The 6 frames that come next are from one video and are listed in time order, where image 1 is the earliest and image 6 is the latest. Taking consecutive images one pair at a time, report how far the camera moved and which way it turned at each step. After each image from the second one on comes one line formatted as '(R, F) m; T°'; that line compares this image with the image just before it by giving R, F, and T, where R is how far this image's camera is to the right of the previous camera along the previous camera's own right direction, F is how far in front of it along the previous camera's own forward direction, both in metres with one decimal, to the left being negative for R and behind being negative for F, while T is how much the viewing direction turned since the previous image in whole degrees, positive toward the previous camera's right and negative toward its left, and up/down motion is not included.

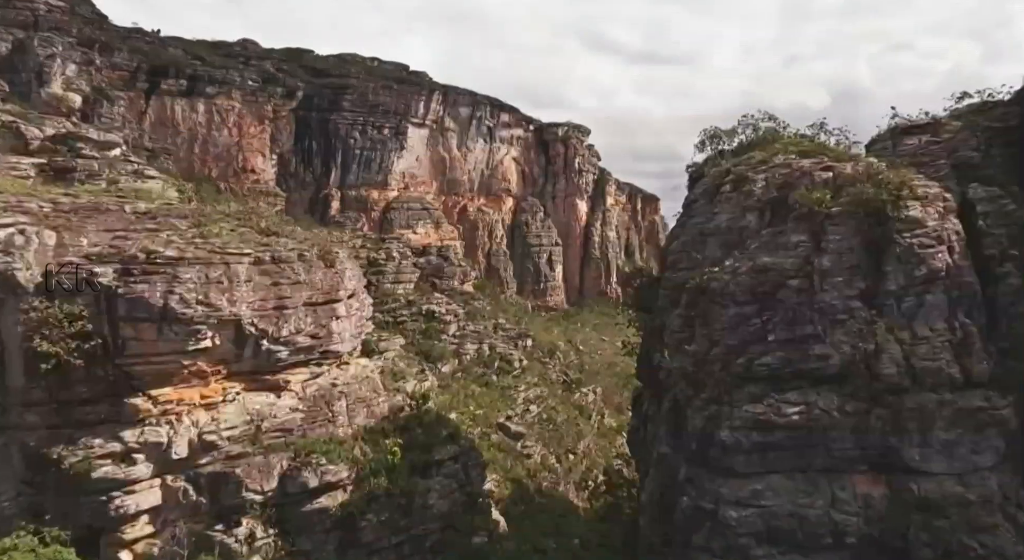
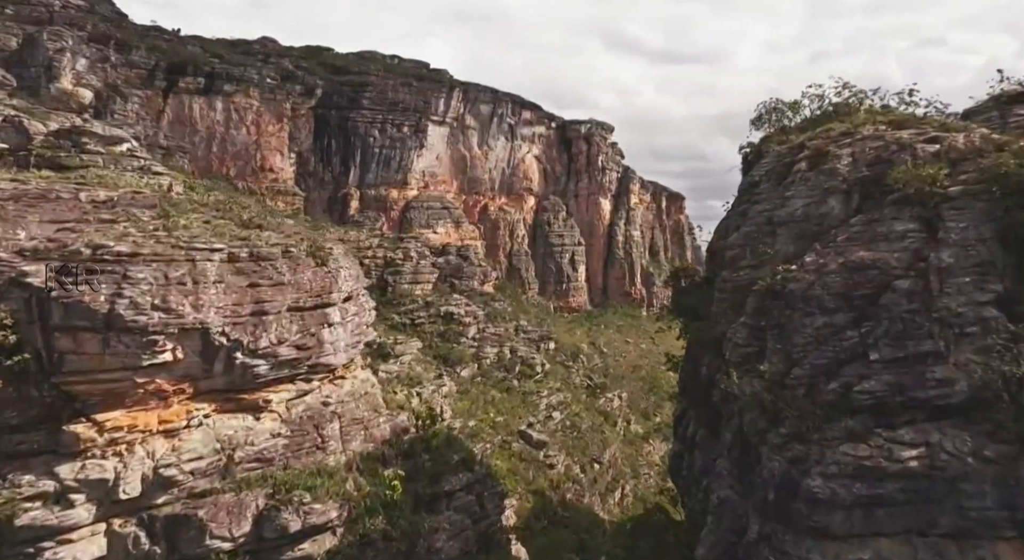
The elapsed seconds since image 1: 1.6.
(0.0, +2.9) m; -2°
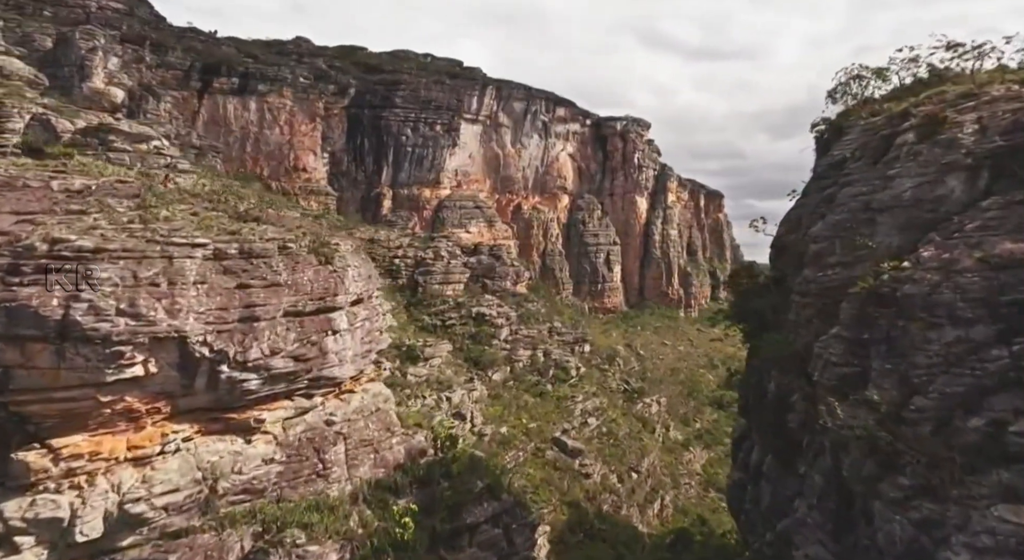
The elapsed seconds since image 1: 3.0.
(0.0, +2.3) m; -3°
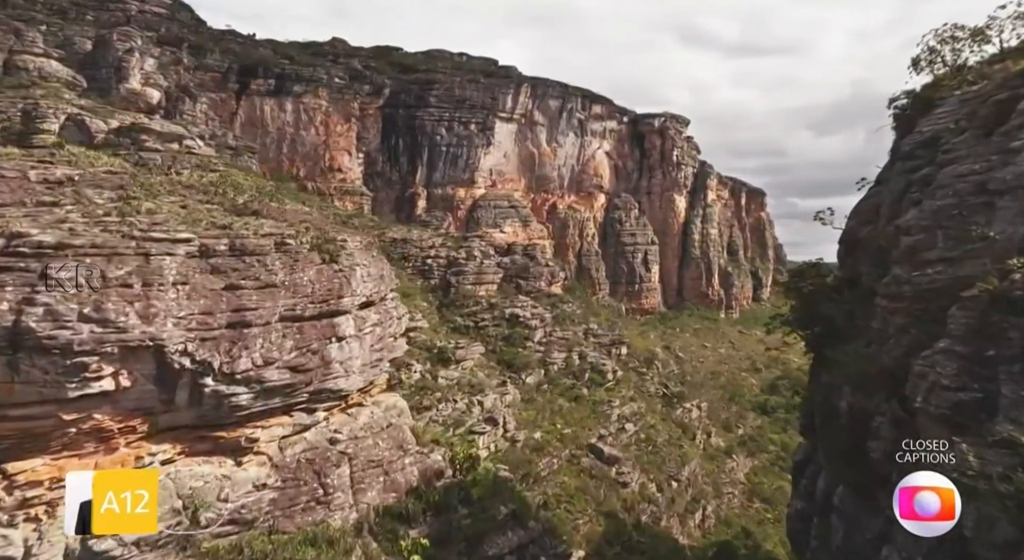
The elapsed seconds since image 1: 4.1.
(+0.2, +1.7) m; -3°
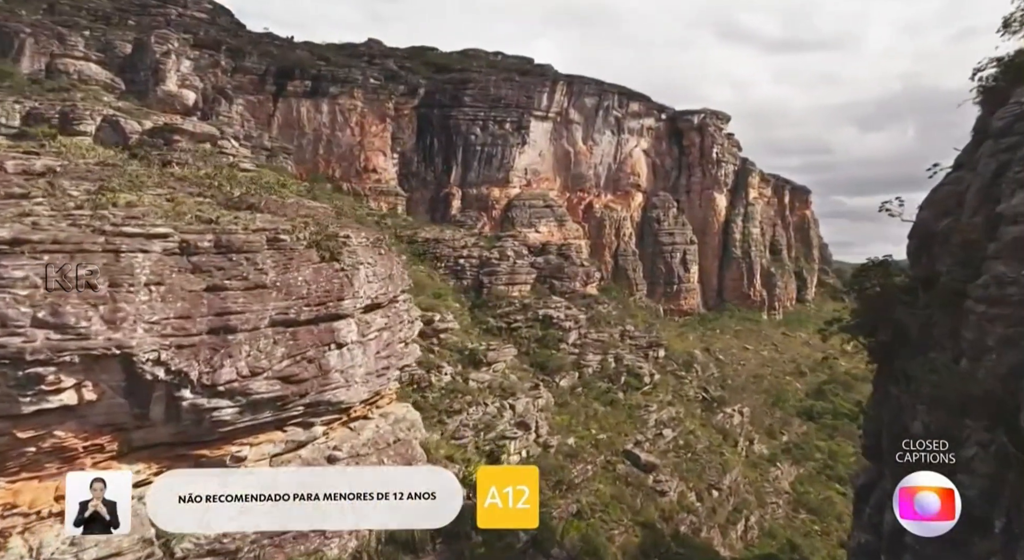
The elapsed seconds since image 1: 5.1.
(+0.3, +1.4) m; -3°
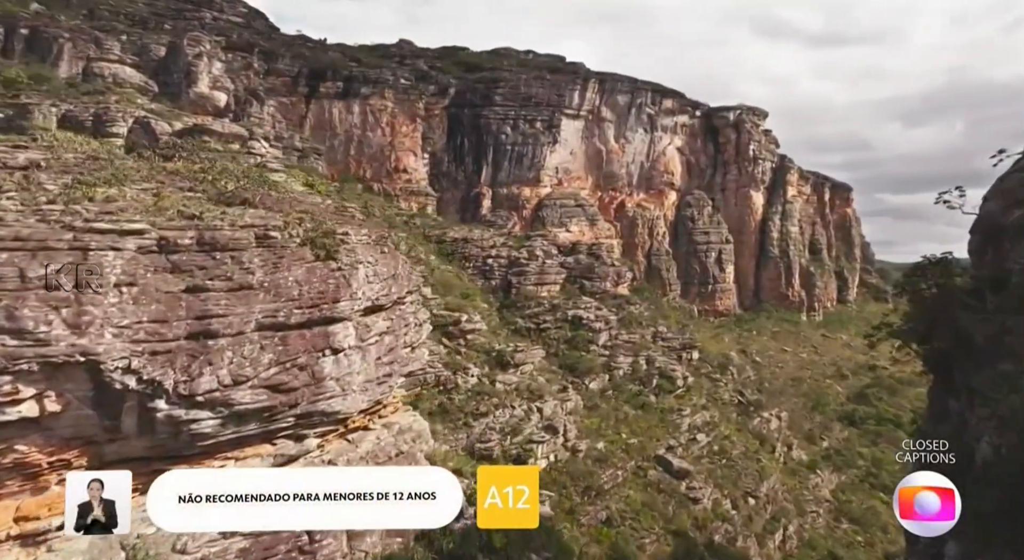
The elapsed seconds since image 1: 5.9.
(+0.4, +1.0) m; -3°
